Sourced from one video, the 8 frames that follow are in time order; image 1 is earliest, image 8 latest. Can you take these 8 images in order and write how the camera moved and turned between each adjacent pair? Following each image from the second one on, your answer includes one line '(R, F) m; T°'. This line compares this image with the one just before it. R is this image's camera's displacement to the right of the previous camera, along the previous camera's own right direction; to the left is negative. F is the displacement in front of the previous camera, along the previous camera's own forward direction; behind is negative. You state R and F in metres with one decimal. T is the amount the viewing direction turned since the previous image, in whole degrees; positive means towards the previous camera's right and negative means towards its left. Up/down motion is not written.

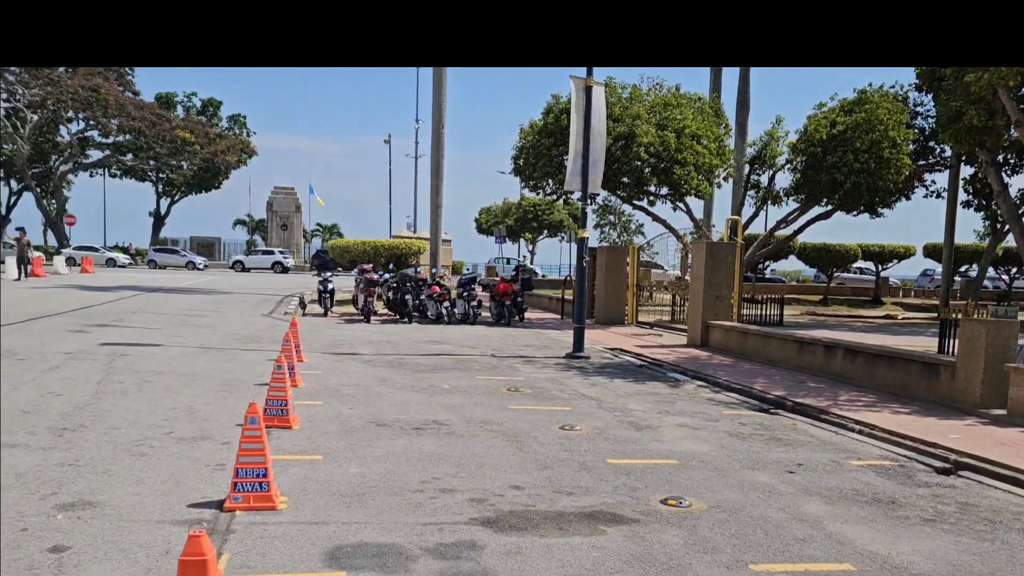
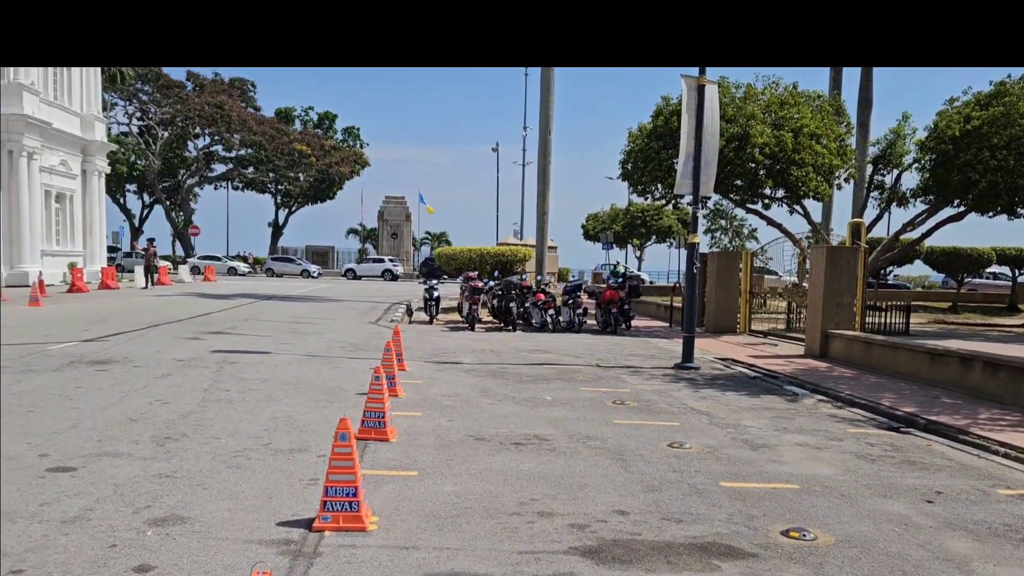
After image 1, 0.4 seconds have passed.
(0.0, +0.4) m; -7°
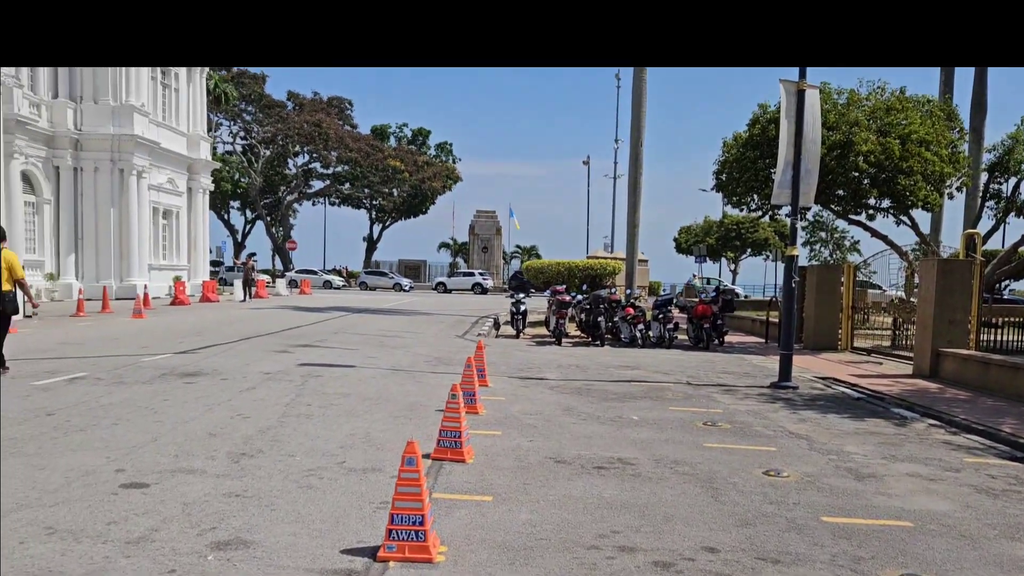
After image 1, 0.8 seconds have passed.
(+0.1, +0.3) m; -6°
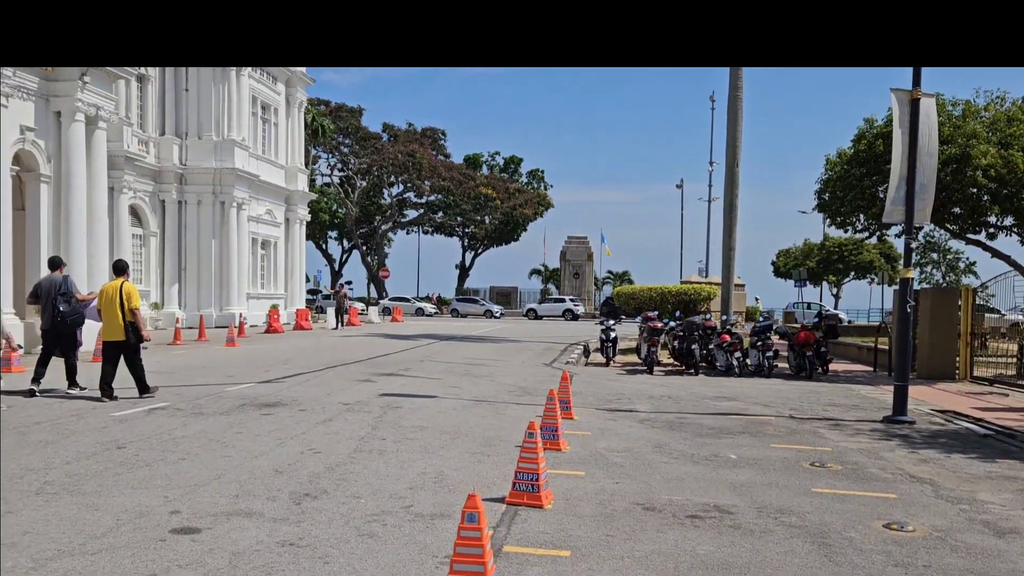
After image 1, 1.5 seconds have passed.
(+0.1, +0.6) m; -6°
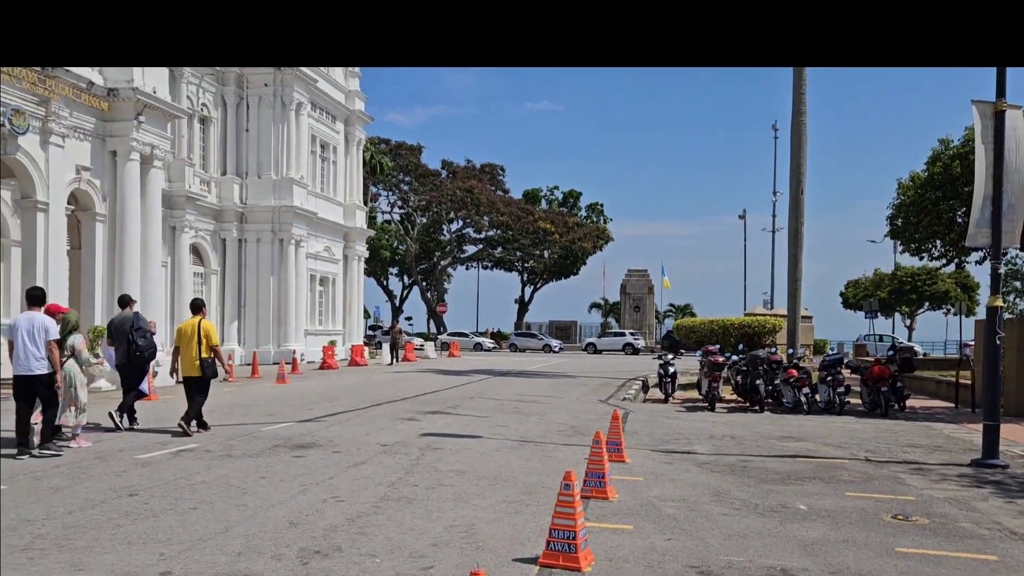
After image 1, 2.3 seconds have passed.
(+0.2, +0.7) m; -4°
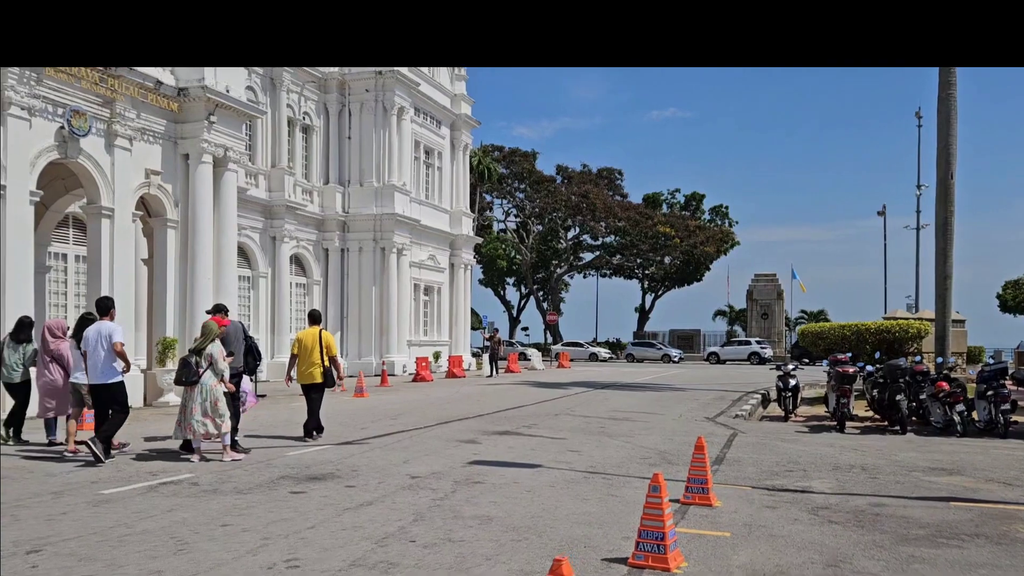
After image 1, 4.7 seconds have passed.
(+0.7, +2.2) m; -8°
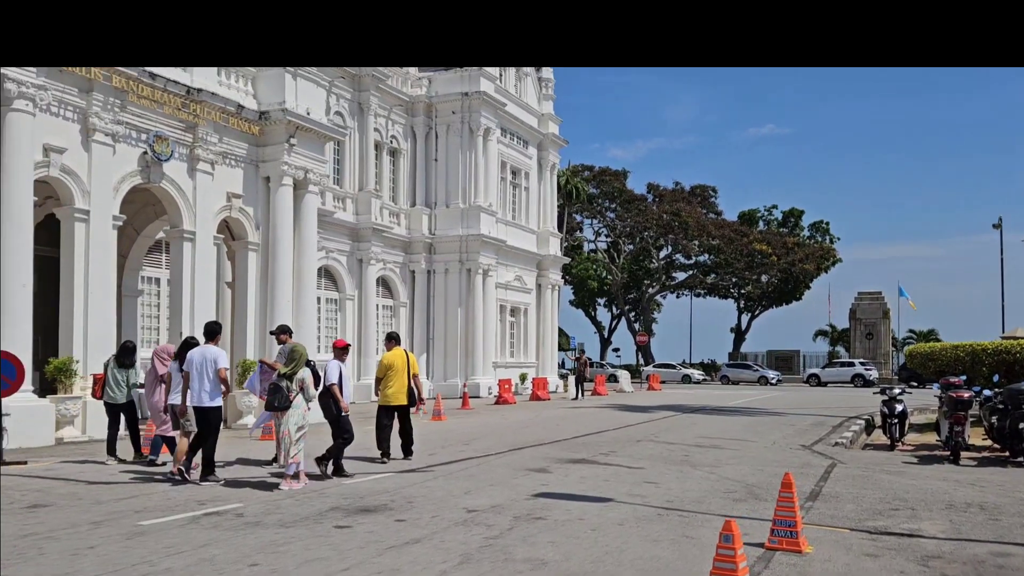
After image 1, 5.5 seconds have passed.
(+0.3, +0.7) m; -6°
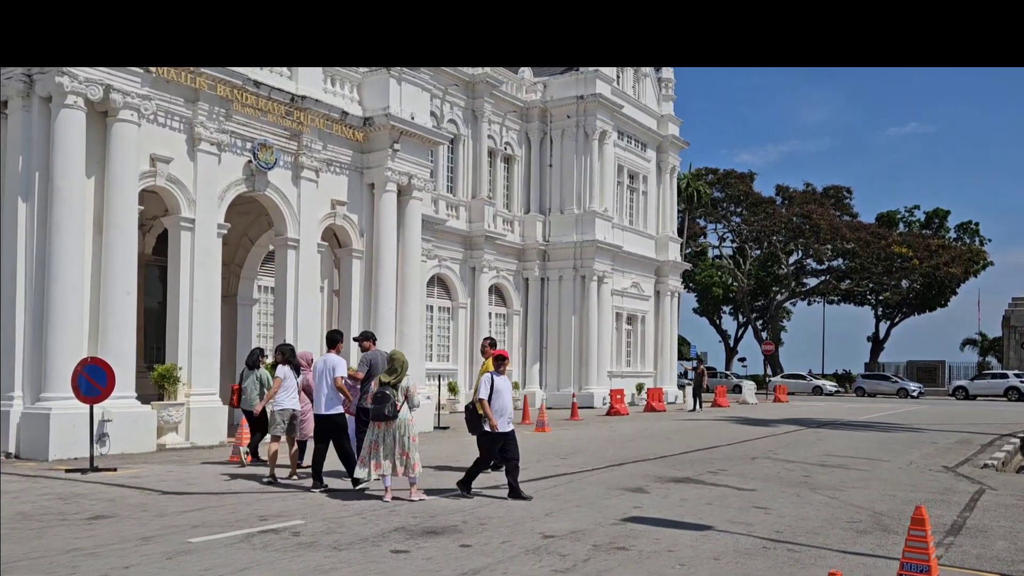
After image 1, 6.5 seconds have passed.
(+0.4, +0.8) m; -8°
